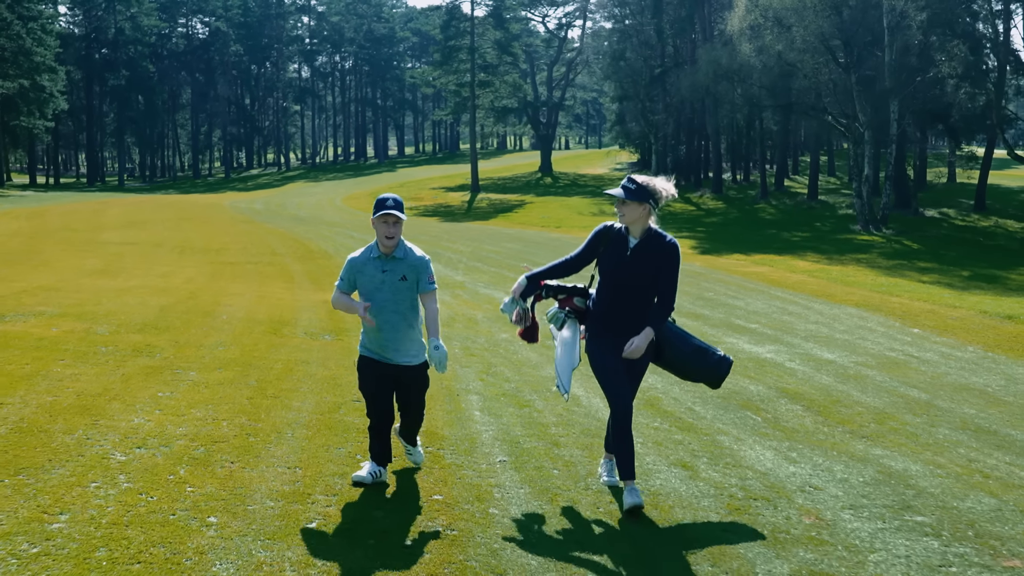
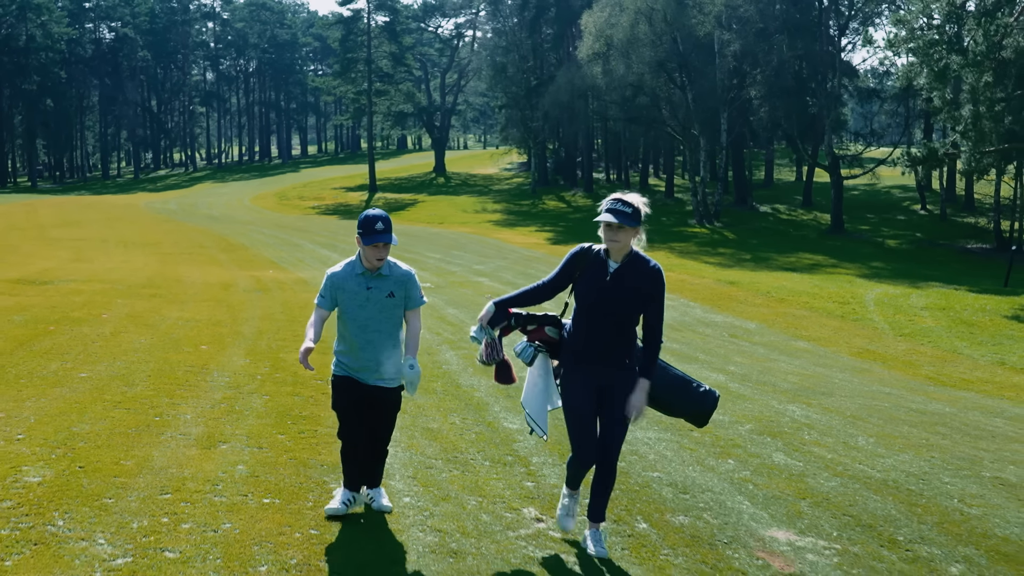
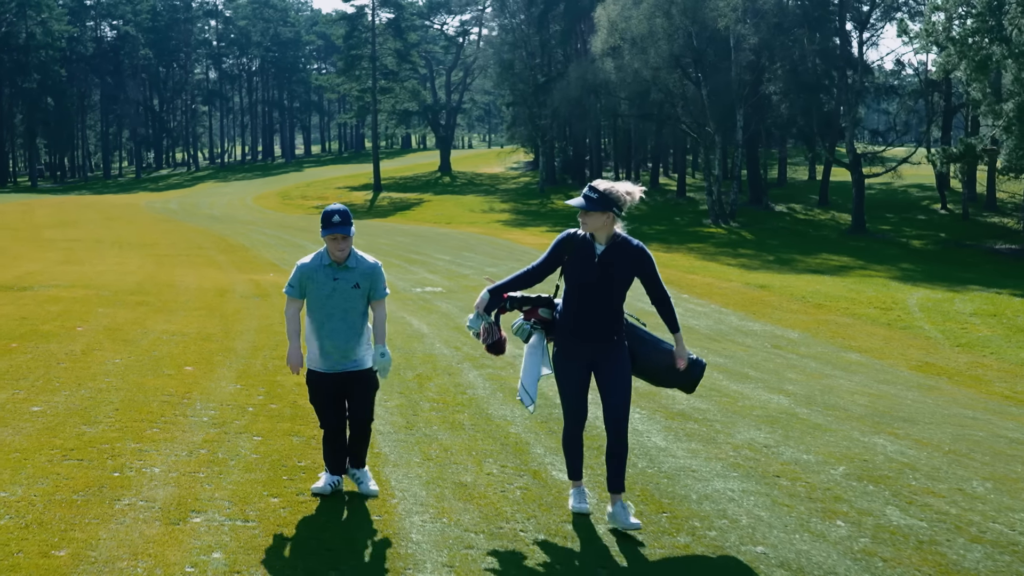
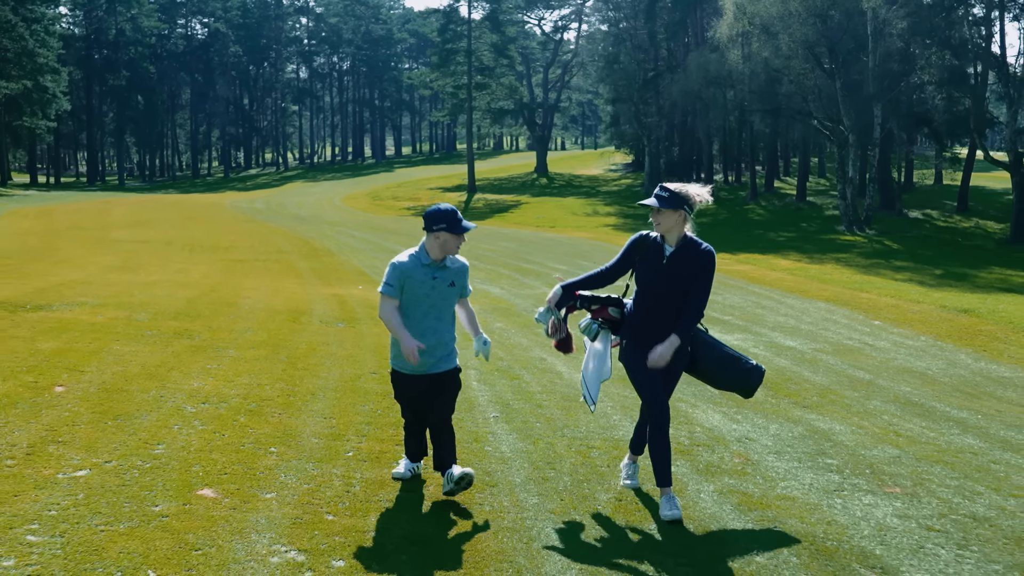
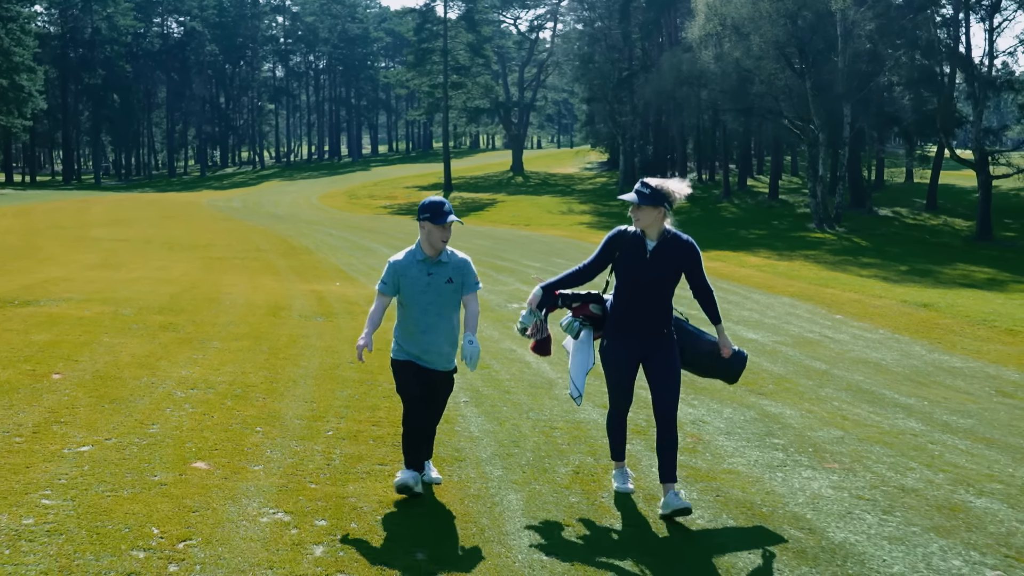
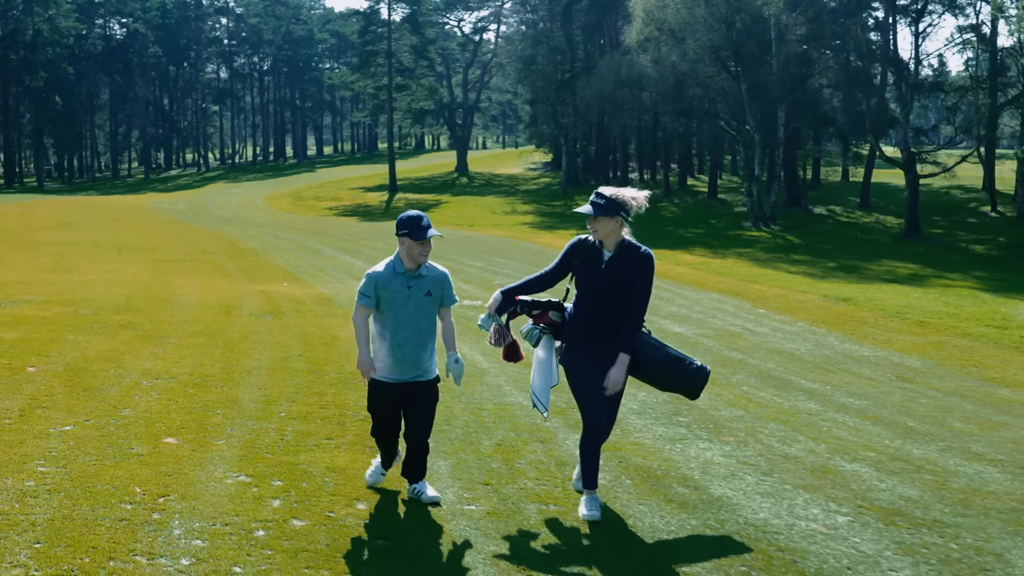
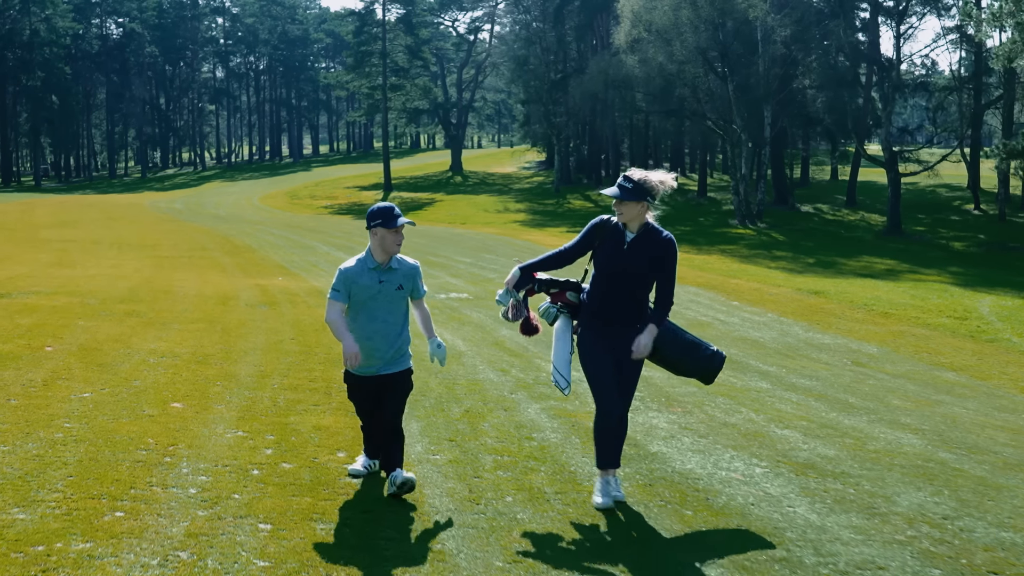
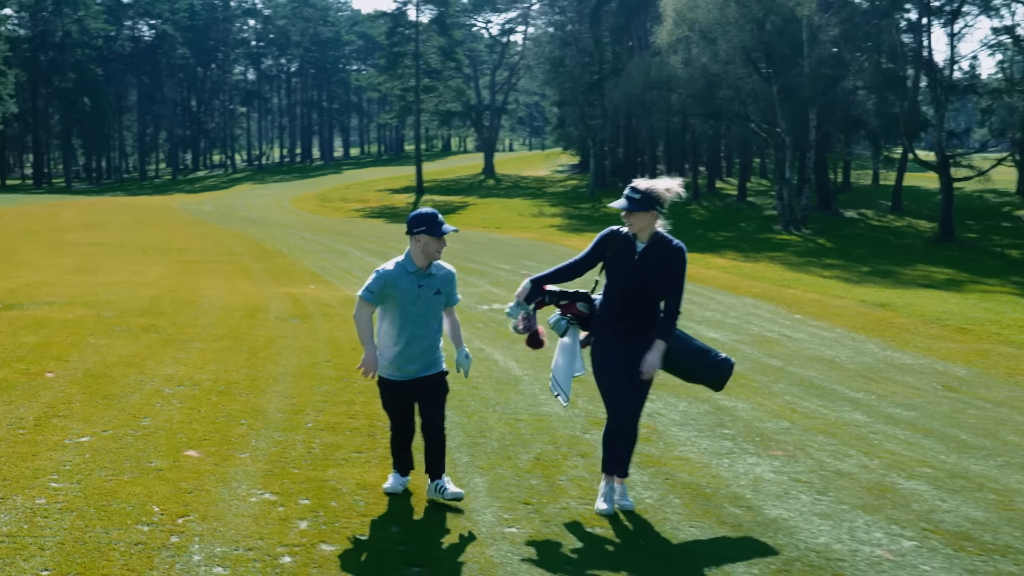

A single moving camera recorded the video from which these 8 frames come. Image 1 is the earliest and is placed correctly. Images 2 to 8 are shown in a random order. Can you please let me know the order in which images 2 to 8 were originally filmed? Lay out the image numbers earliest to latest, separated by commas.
4, 5, 8, 6, 7, 3, 2
